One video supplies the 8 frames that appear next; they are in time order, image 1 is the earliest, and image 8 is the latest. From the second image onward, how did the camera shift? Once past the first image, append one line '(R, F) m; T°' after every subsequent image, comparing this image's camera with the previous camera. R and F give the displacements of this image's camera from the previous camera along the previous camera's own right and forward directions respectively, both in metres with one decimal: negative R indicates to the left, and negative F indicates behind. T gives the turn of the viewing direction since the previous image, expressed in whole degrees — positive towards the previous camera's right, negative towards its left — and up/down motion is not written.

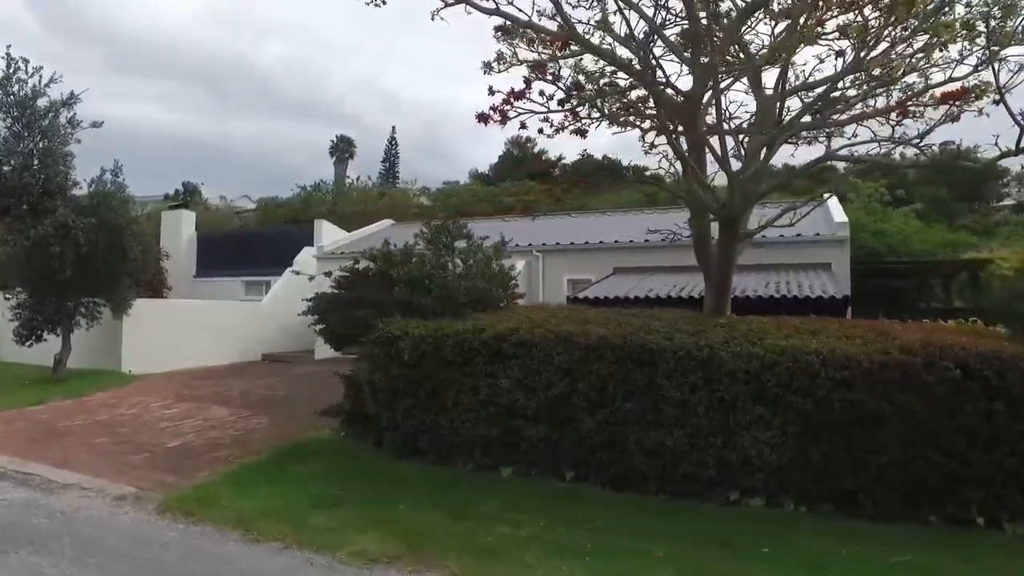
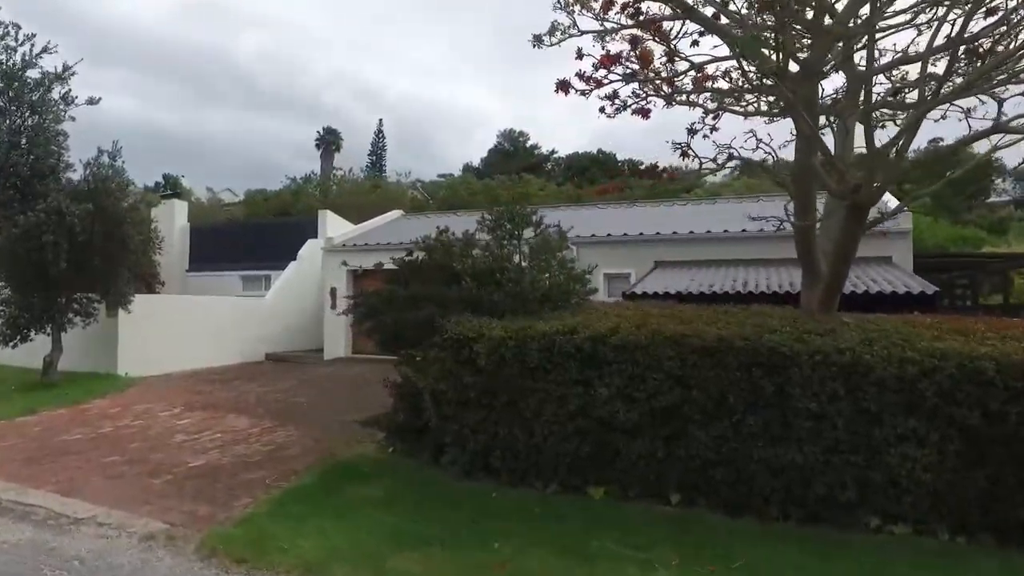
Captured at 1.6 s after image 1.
(-1.3, +1.2) m; +2°
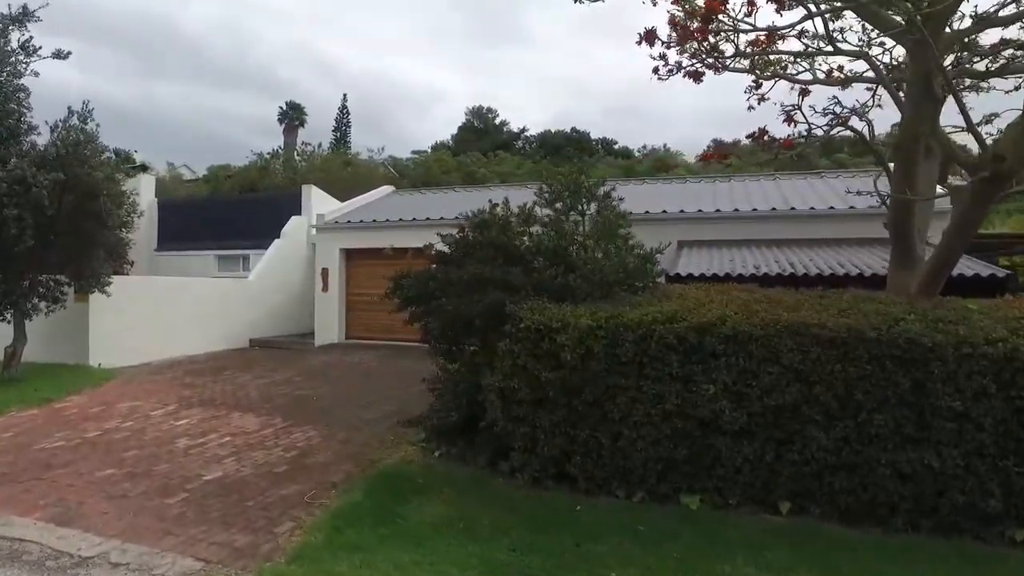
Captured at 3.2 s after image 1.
(-1.2, +1.1) m; +4°
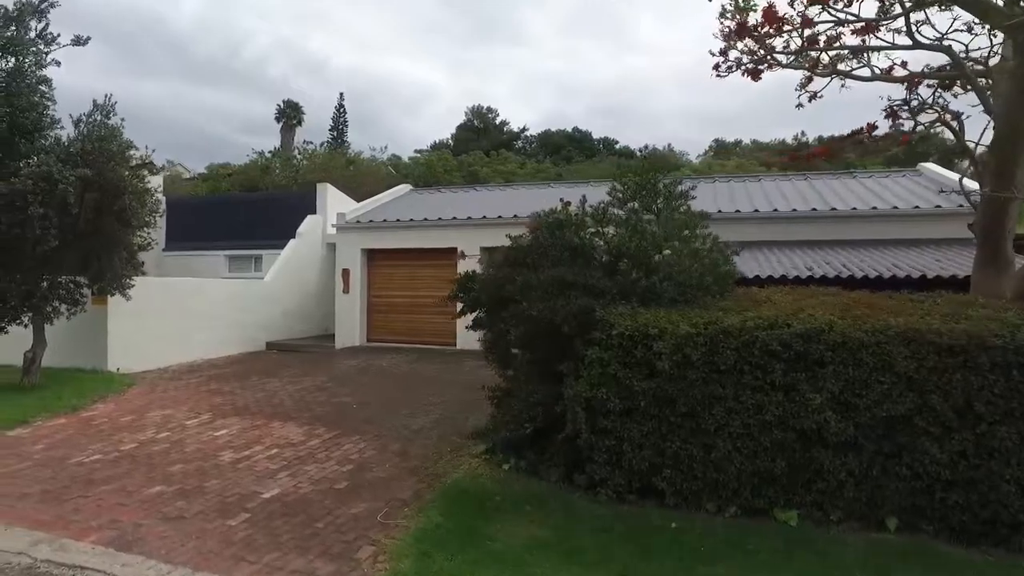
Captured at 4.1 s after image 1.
(-0.9, +0.4) m; +1°
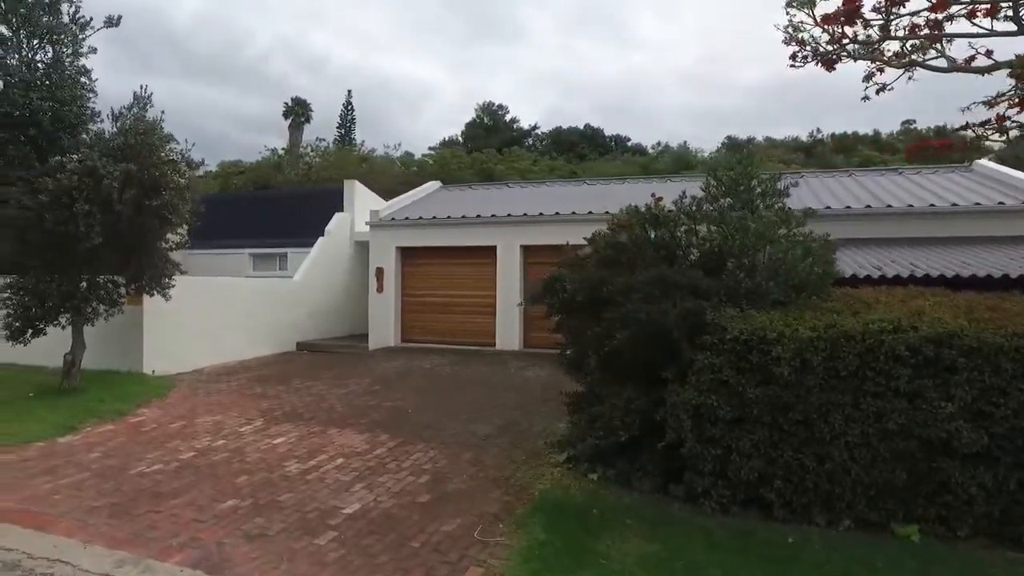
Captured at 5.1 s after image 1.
(-0.9, +0.4) m; 0°
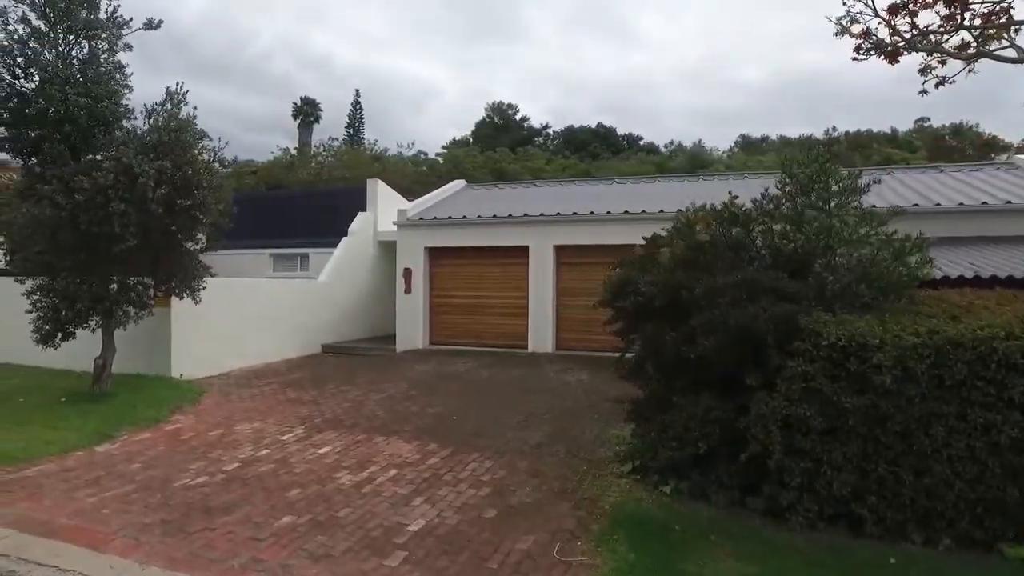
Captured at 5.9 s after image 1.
(-0.6, +0.4) m; 0°
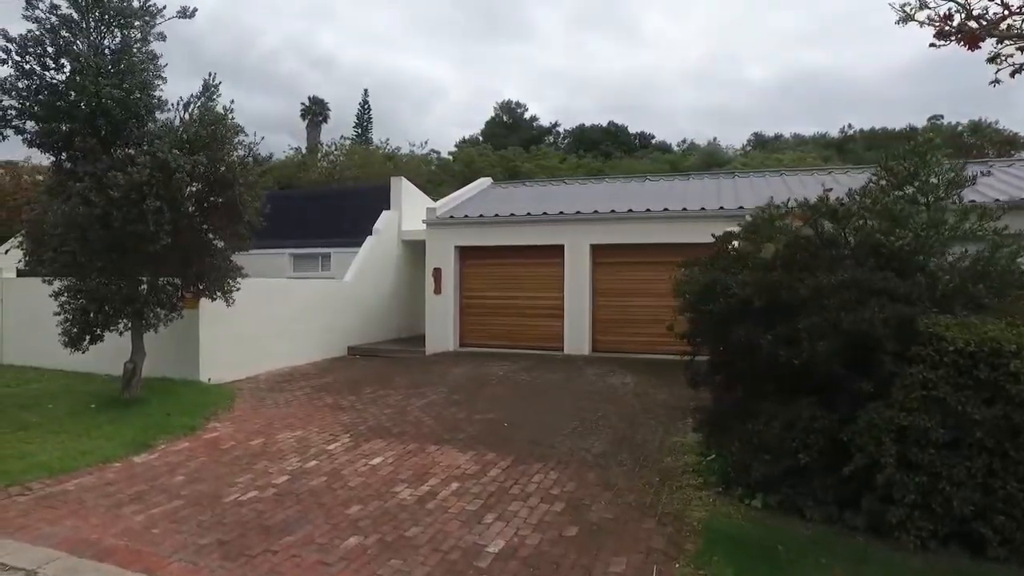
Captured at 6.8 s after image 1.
(-0.7, +0.5) m; 0°
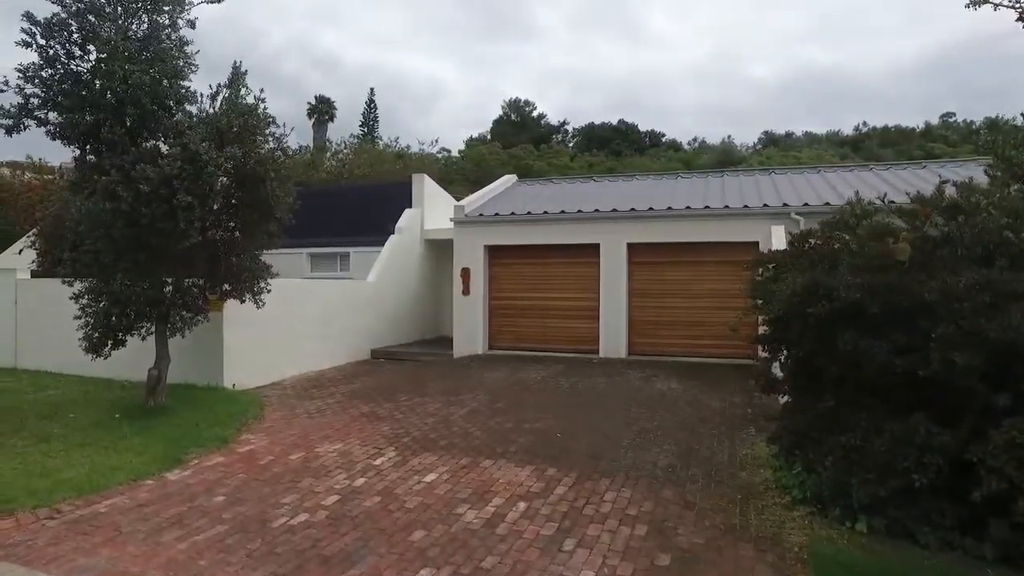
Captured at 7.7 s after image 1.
(-0.7, +0.6) m; 0°
